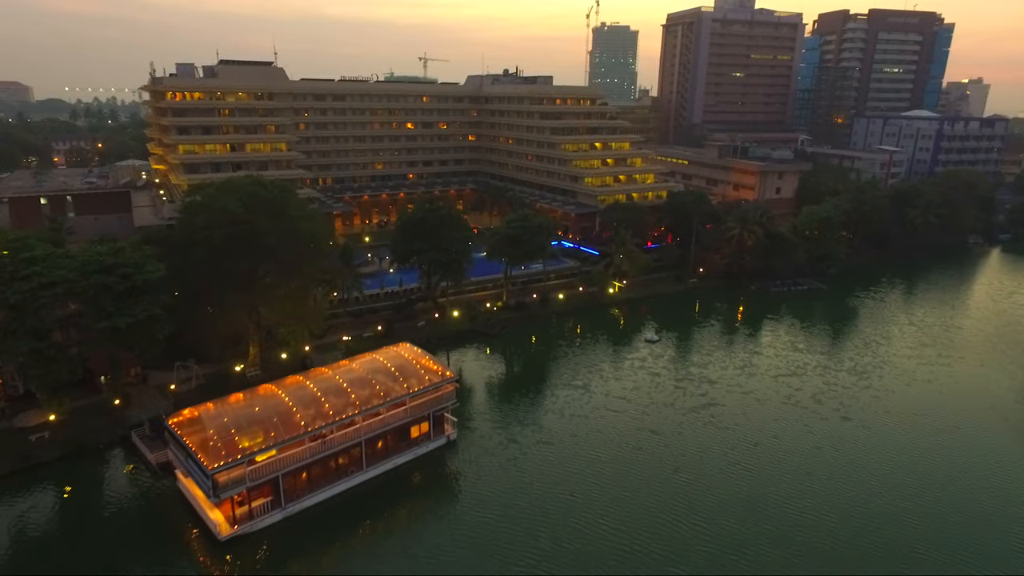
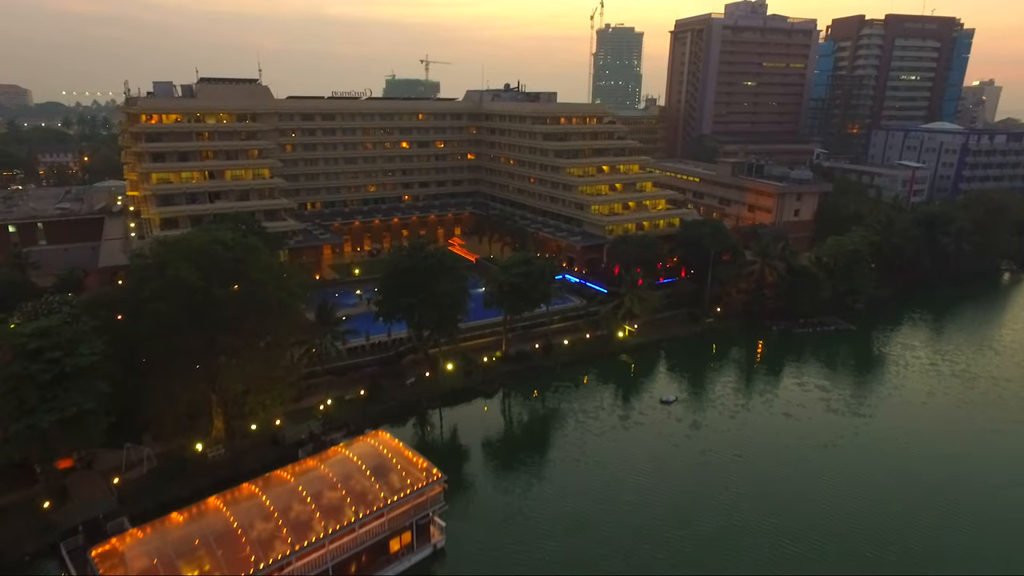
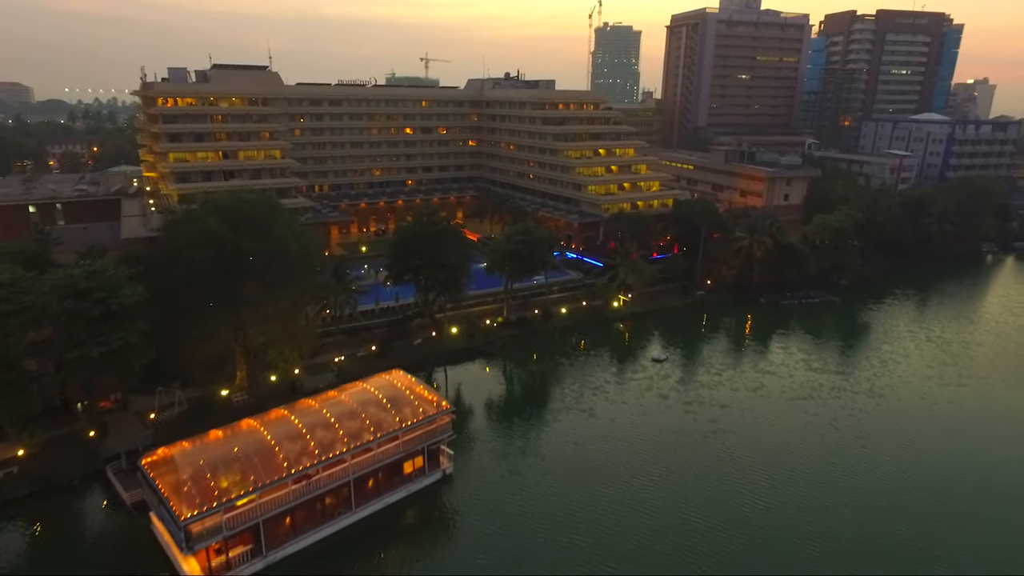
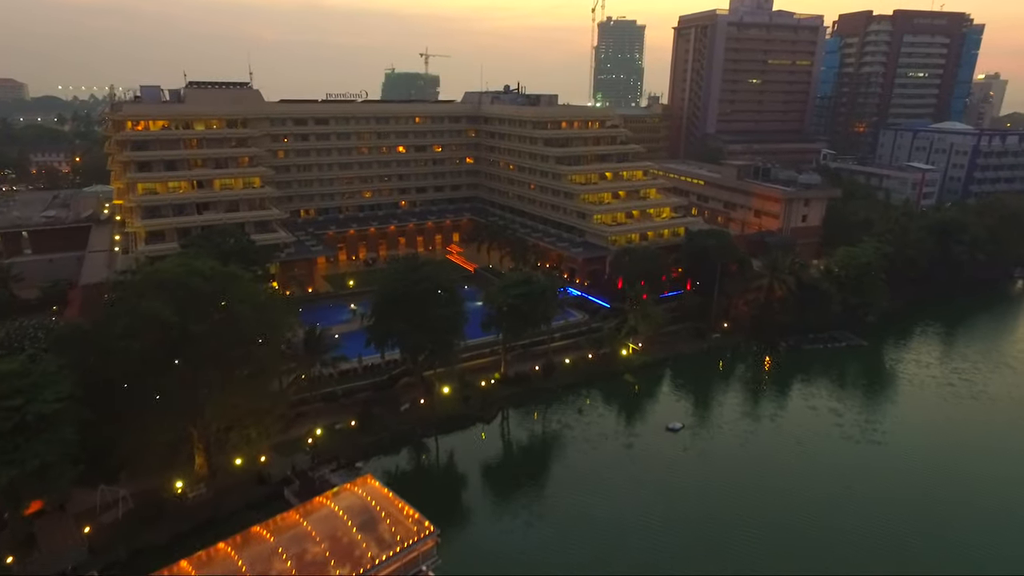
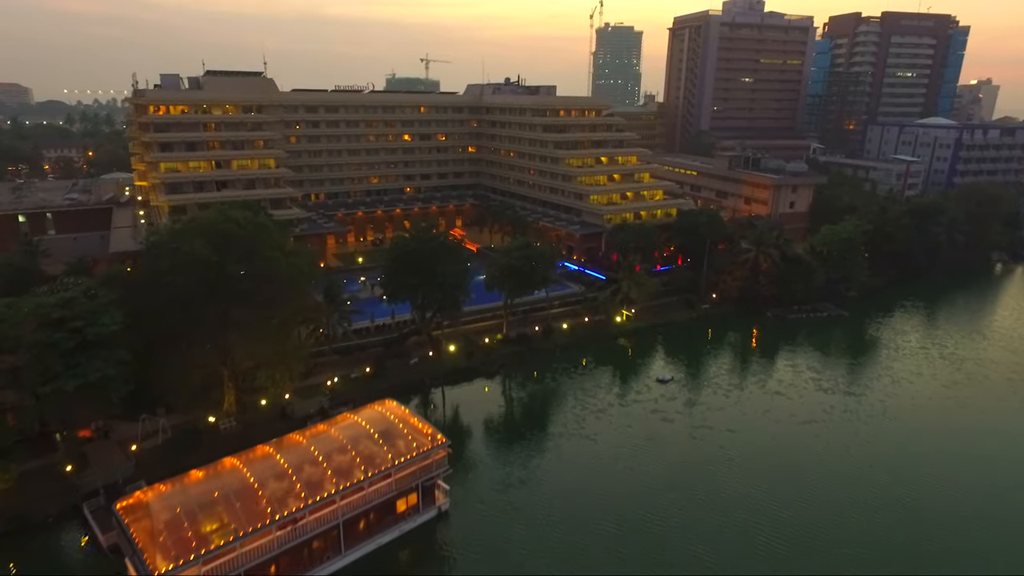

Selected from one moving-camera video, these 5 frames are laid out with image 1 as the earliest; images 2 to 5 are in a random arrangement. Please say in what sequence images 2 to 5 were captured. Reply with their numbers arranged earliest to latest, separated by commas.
3, 5, 2, 4
